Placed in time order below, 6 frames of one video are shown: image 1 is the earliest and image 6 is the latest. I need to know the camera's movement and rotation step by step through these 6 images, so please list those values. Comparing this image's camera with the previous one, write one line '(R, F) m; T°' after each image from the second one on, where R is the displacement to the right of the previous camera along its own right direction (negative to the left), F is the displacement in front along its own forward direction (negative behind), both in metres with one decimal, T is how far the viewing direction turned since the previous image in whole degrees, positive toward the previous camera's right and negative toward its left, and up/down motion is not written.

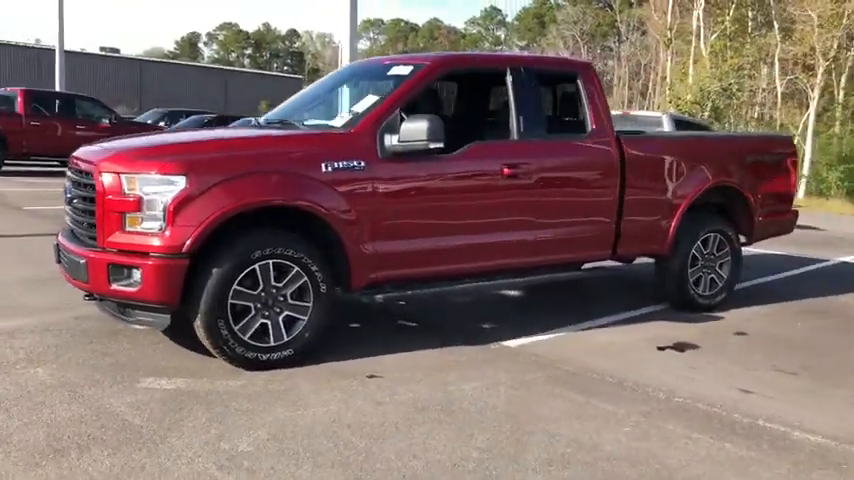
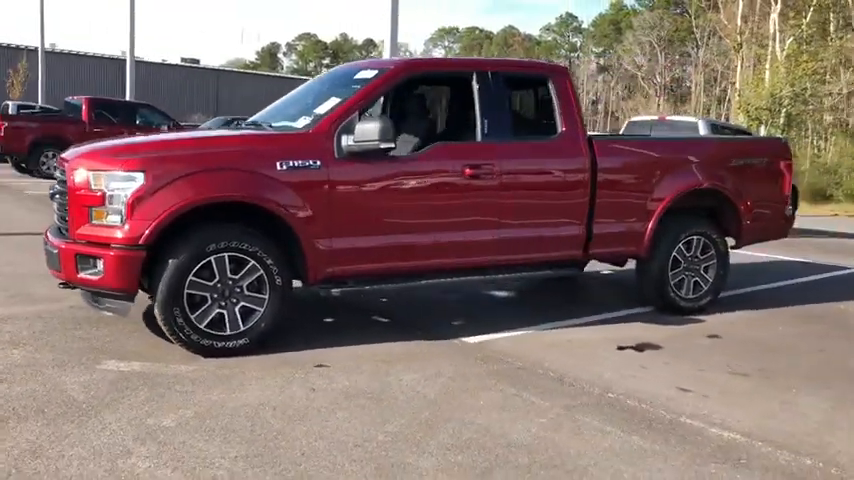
(+0.9, -0.2) m; -5°
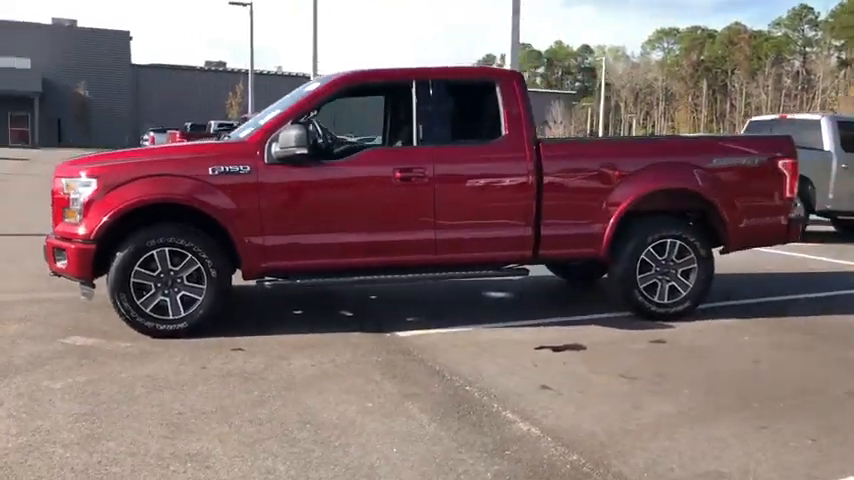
(+2.5, -0.1) m; -16°
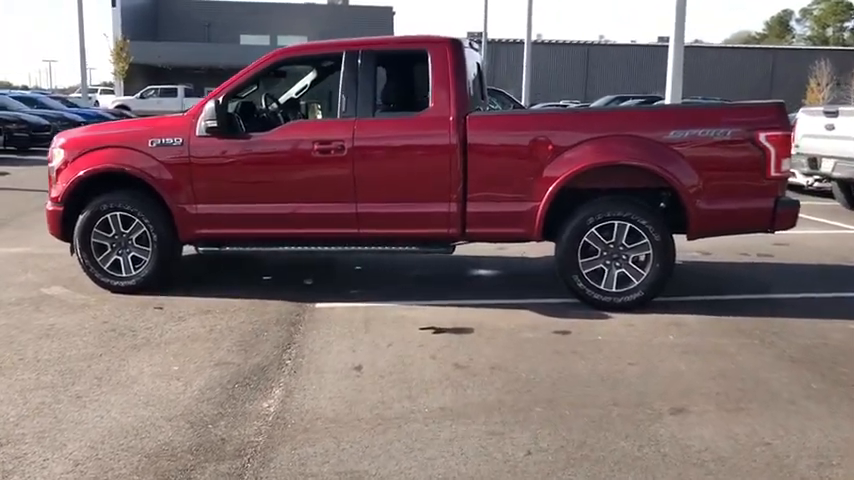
(+3.1, +0.7) m; -20°
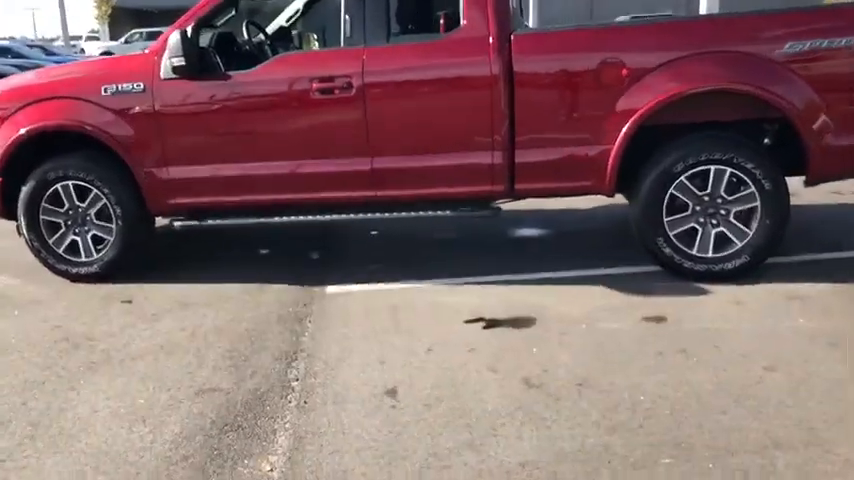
(-0.2, +1.6) m; 0°
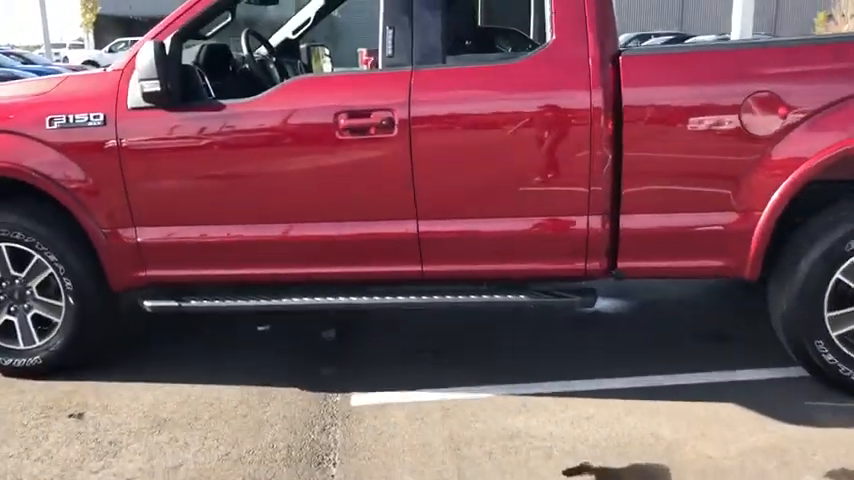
(-0.4, +1.5) m; +1°
